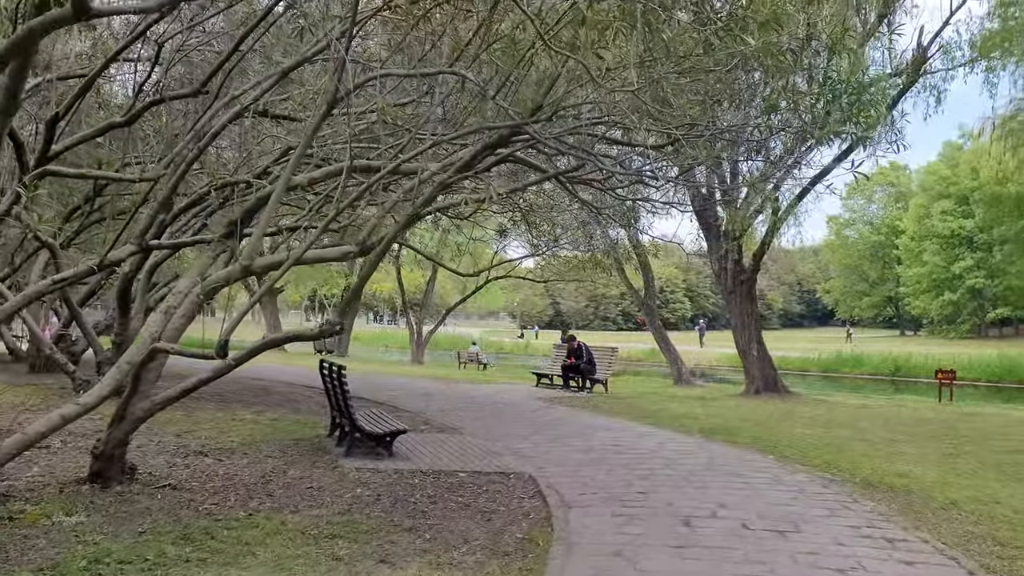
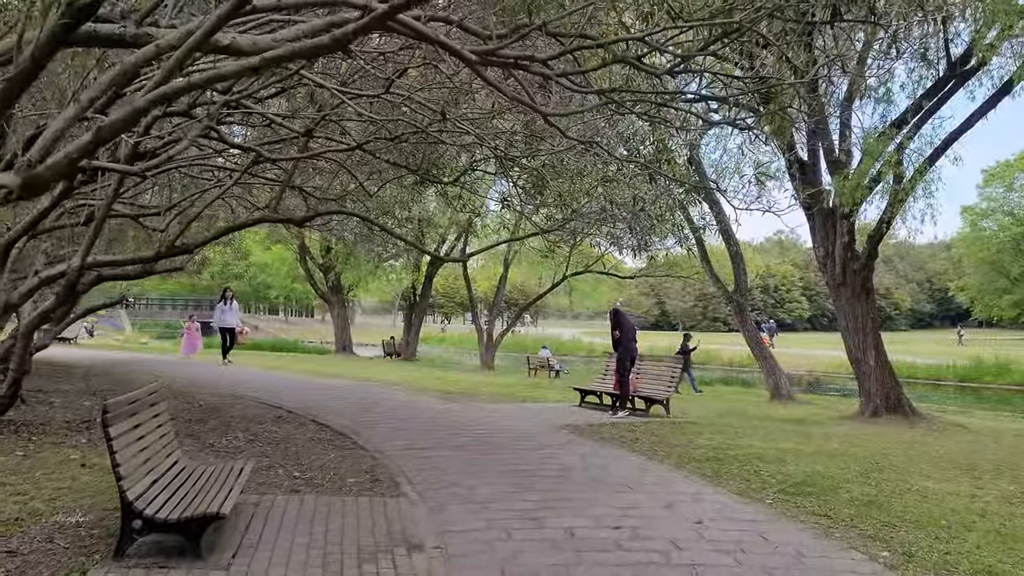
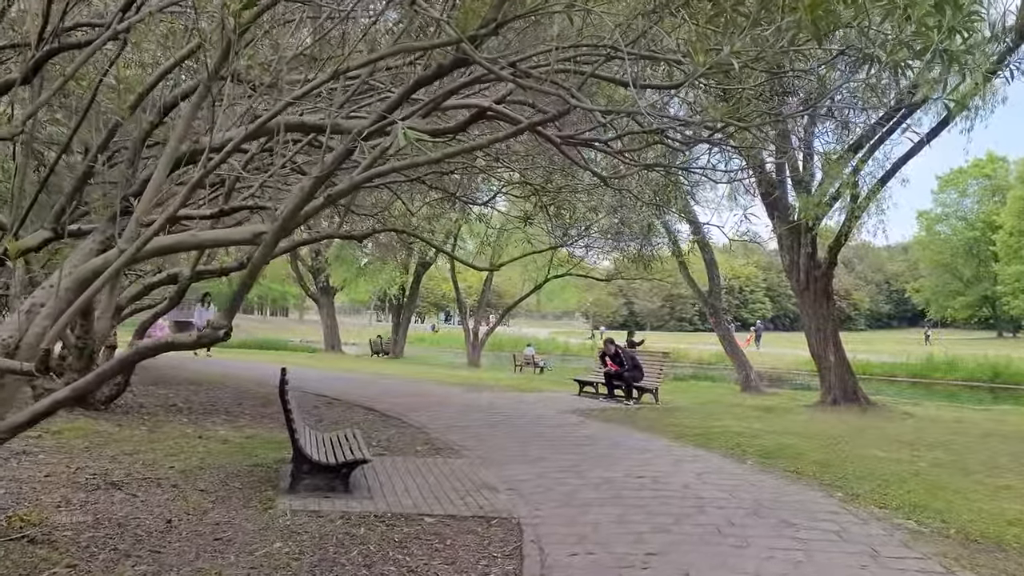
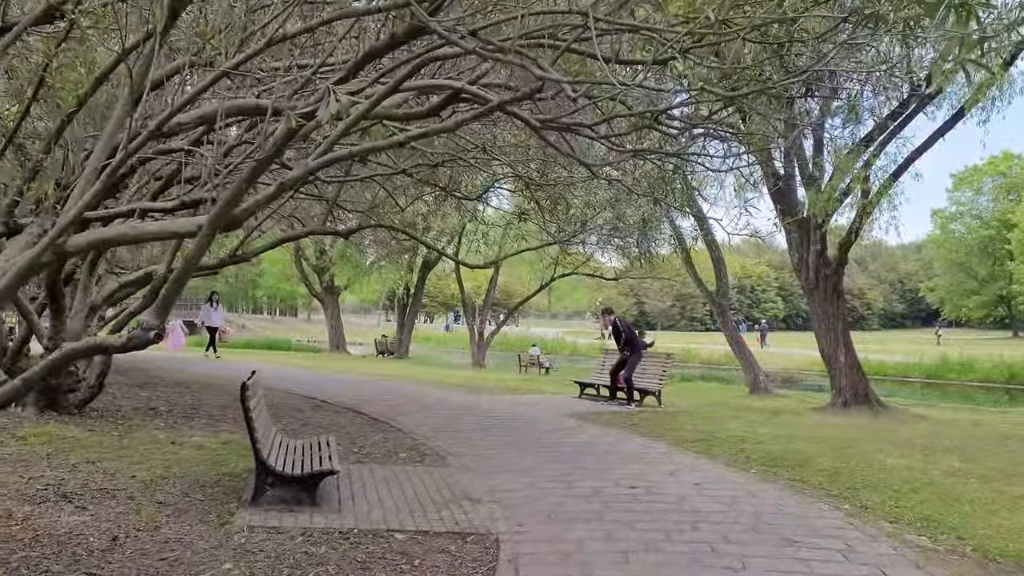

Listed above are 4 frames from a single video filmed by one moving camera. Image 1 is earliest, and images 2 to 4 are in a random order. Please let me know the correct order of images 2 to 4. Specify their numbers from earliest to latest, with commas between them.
3, 4, 2
